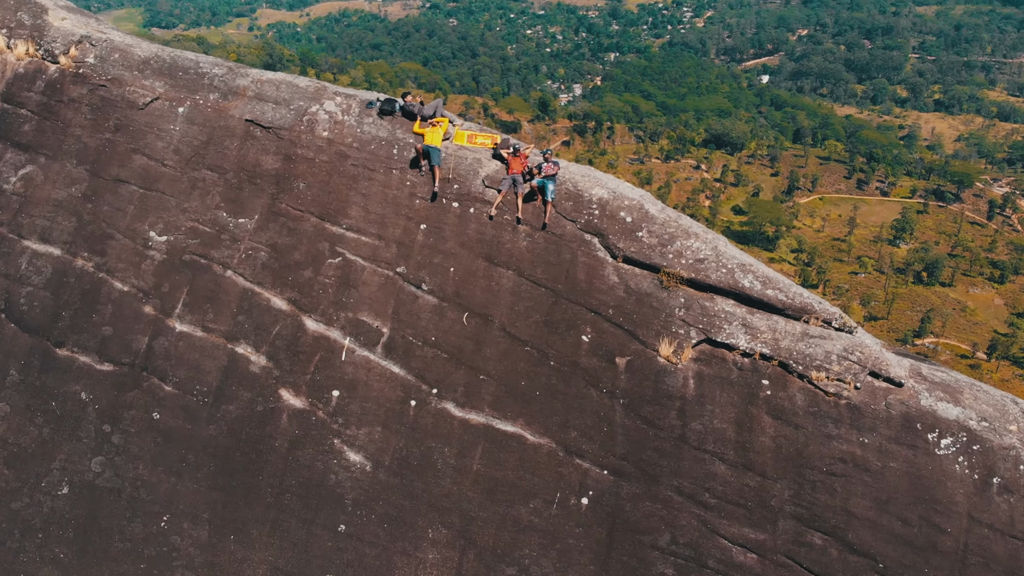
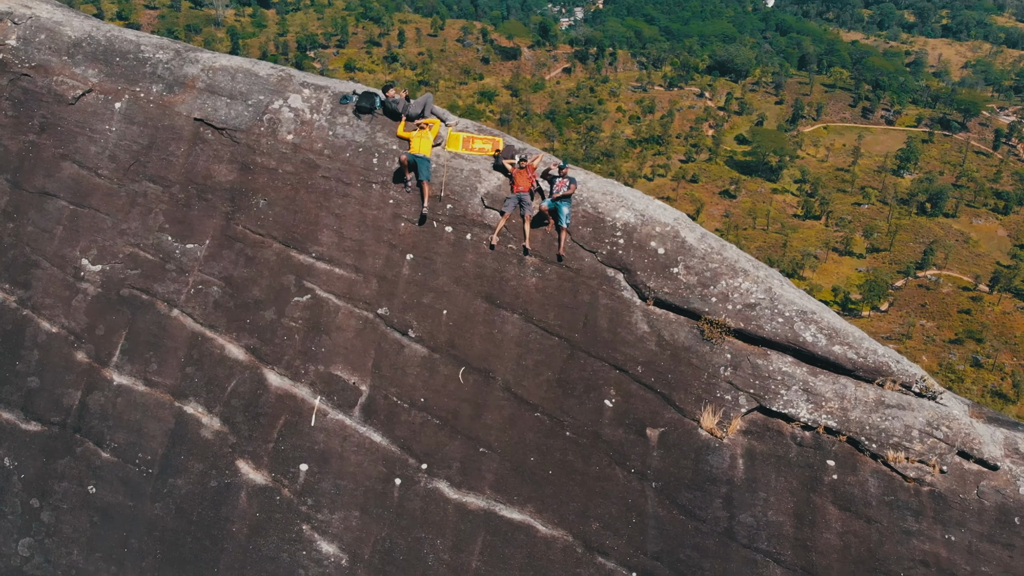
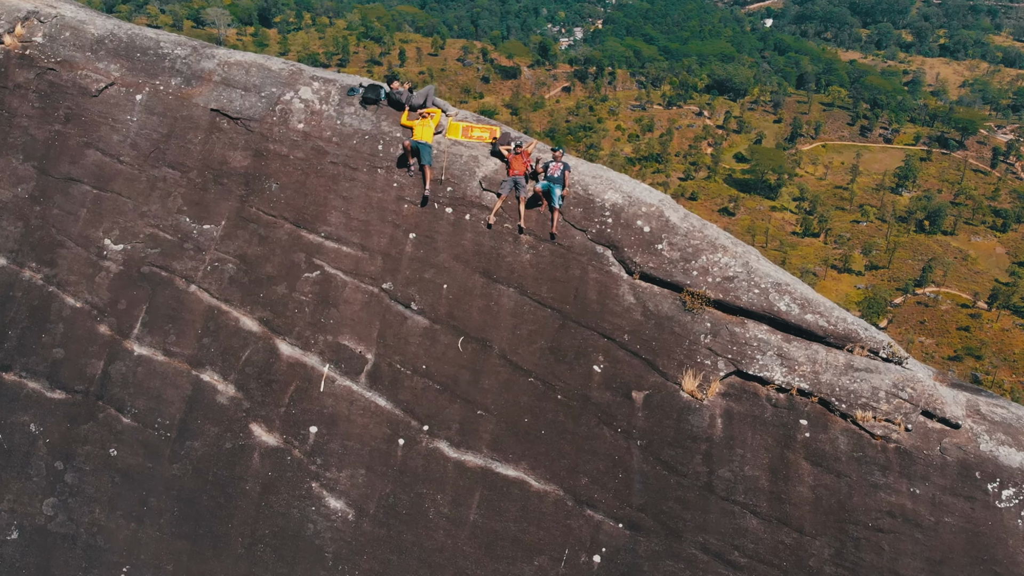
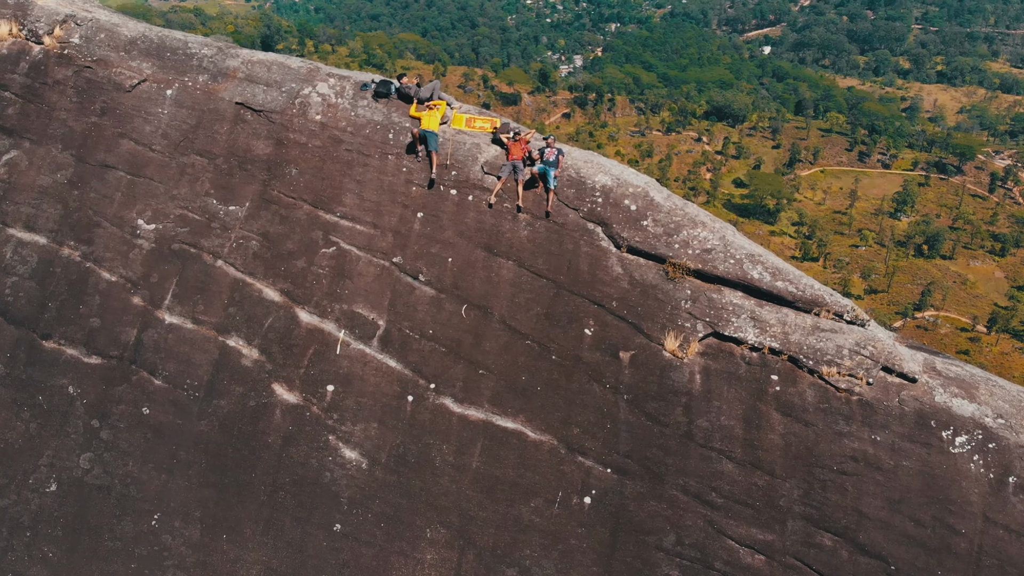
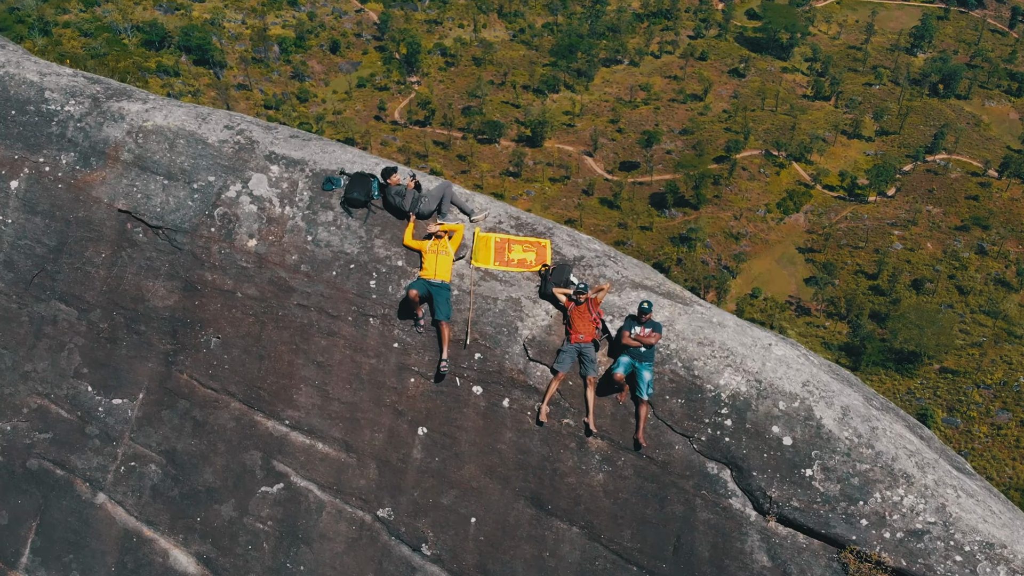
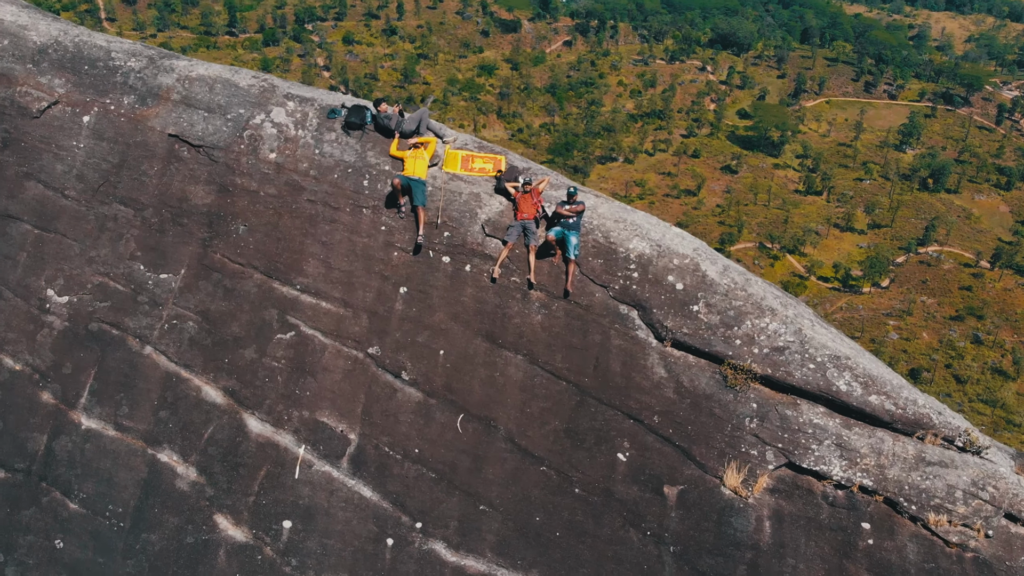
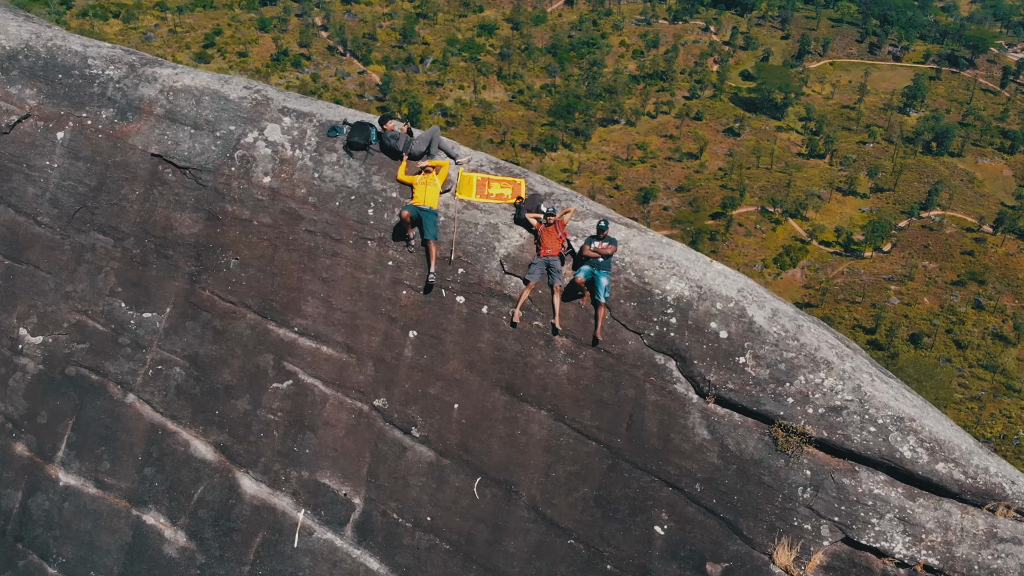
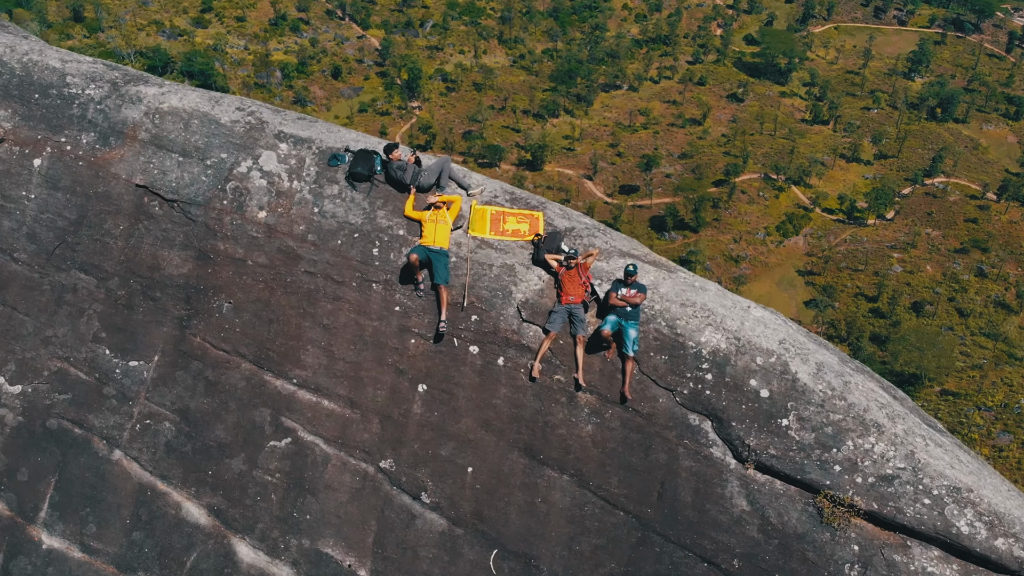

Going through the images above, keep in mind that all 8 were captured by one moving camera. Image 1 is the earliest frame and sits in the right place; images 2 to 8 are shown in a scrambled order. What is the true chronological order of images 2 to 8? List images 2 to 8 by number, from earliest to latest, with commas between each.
4, 3, 2, 6, 7, 8, 5
